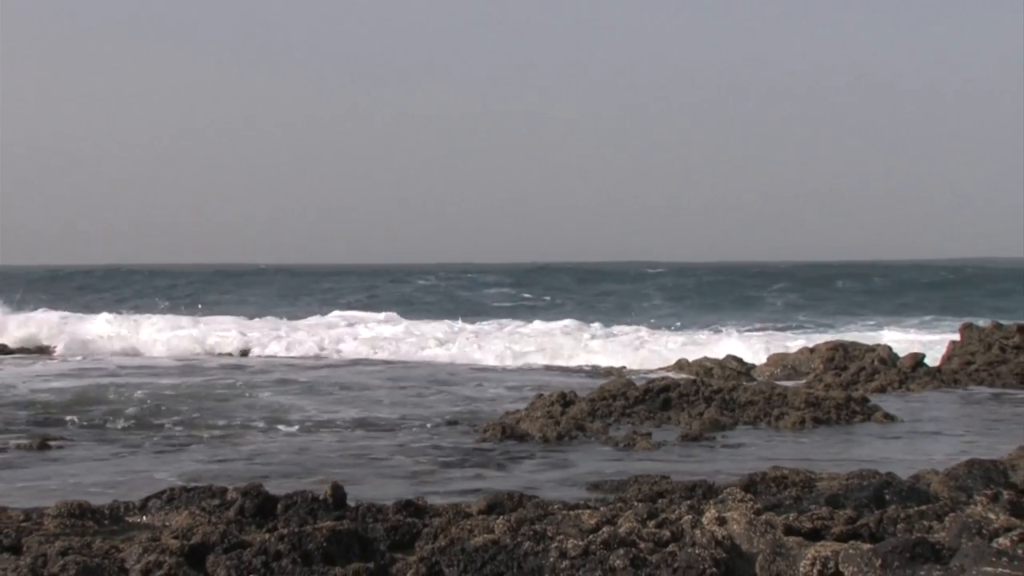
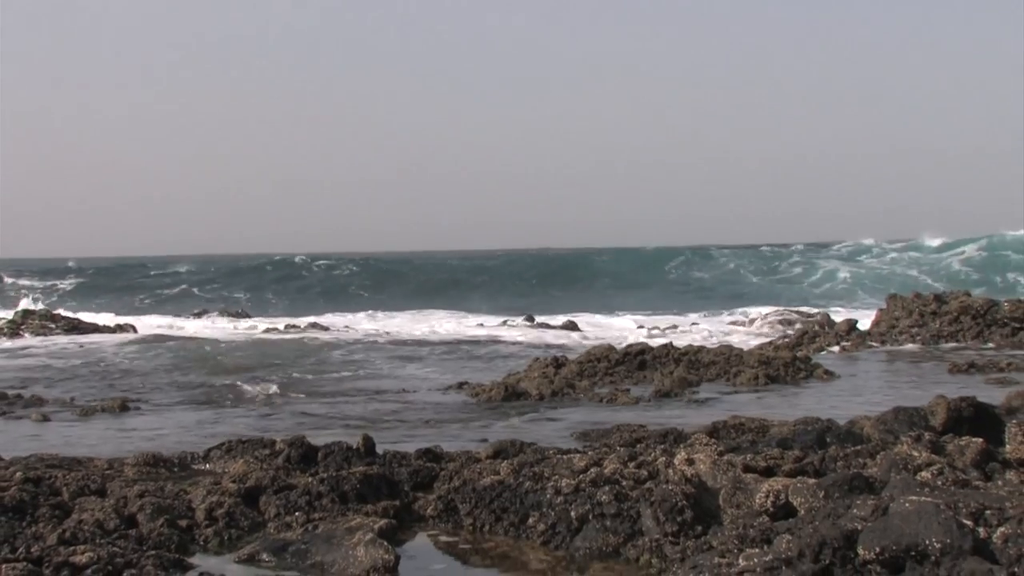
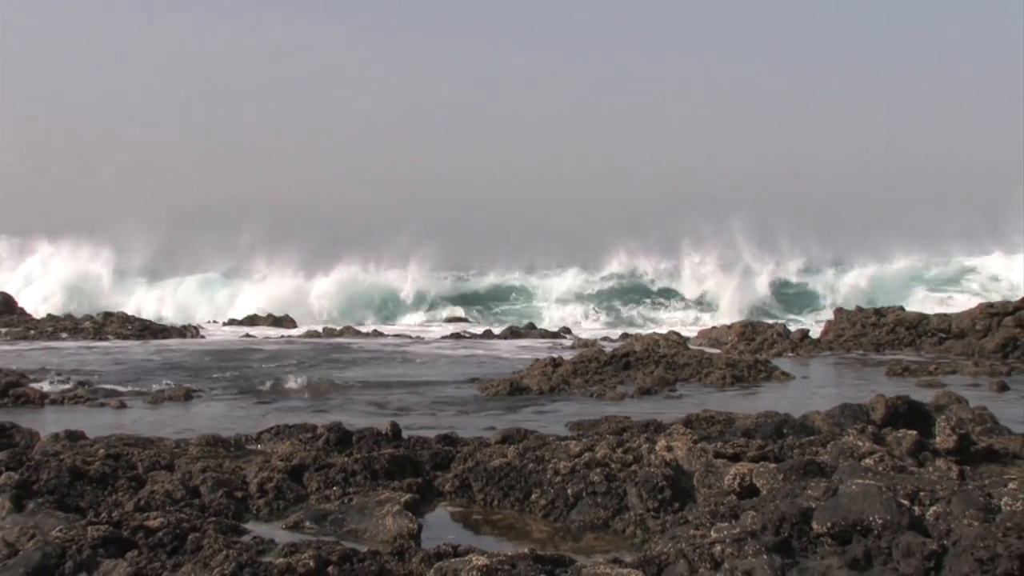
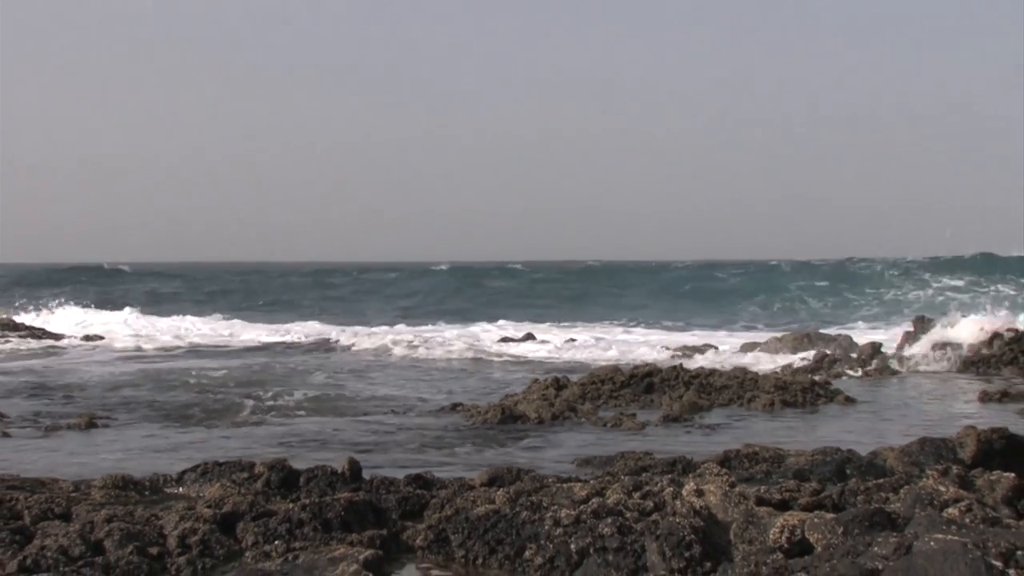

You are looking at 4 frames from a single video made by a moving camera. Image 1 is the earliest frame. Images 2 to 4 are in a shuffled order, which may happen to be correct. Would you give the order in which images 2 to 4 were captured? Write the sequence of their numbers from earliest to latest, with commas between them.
4, 2, 3
